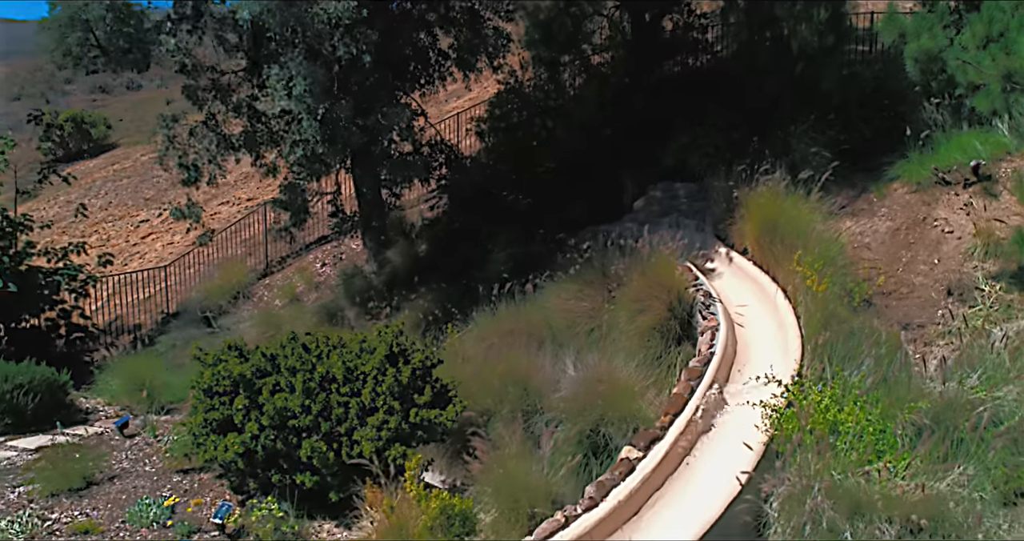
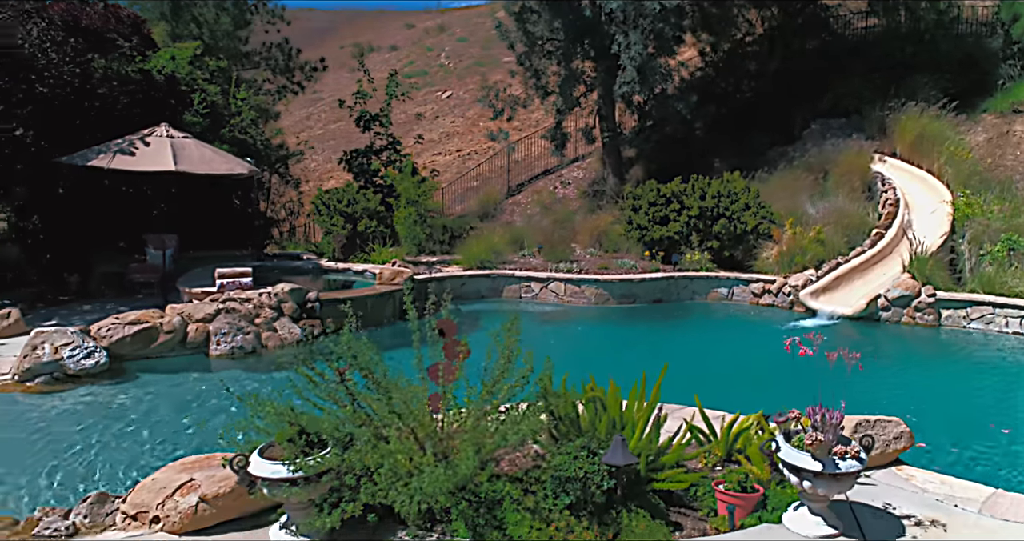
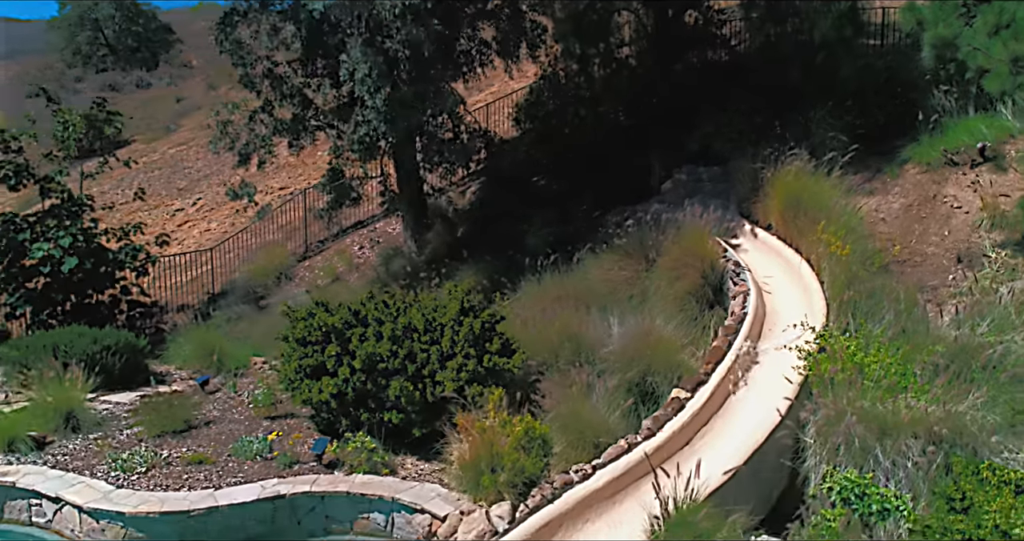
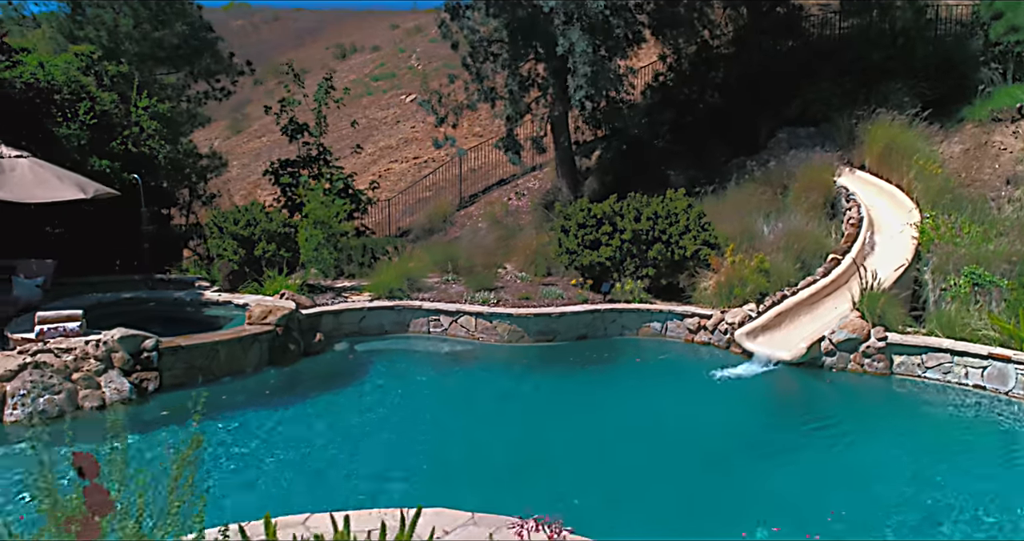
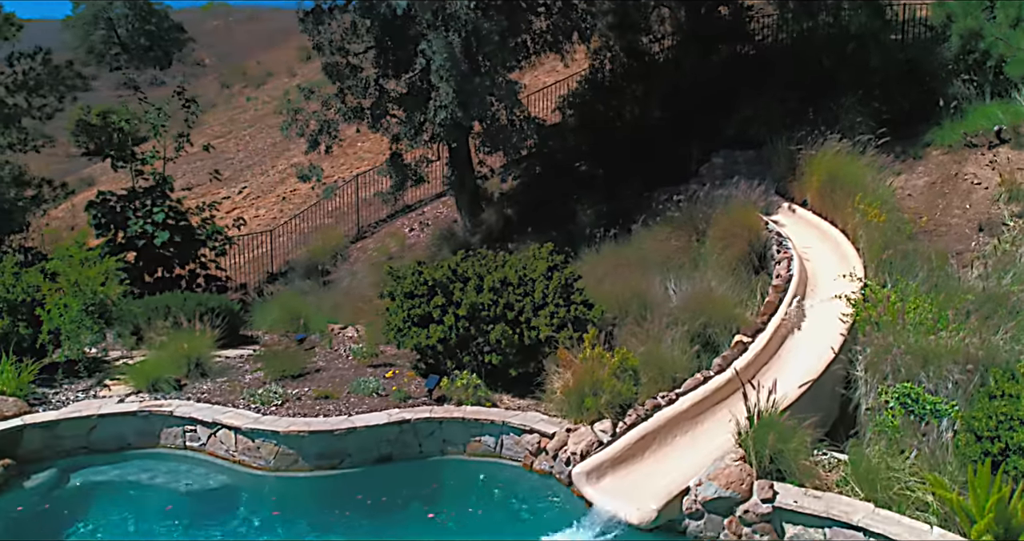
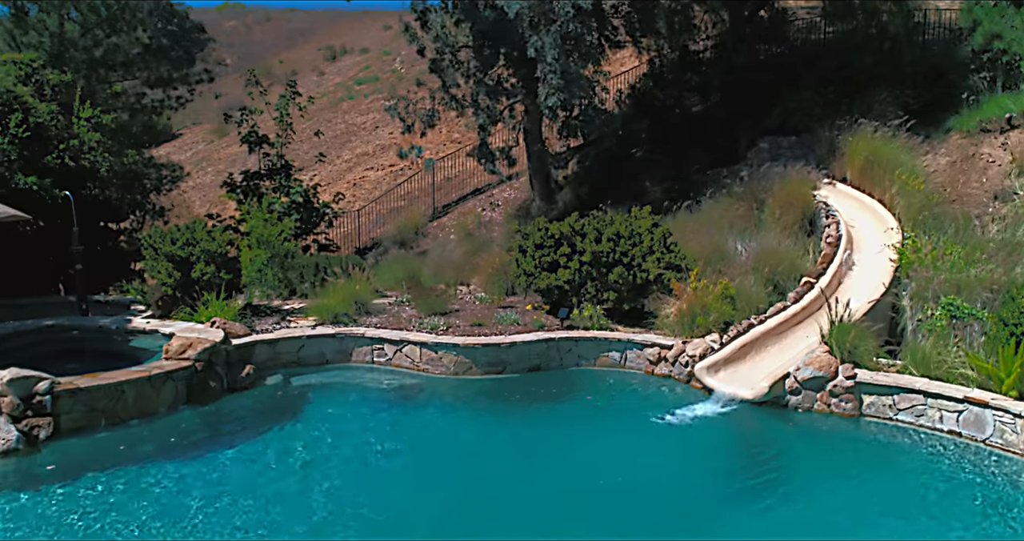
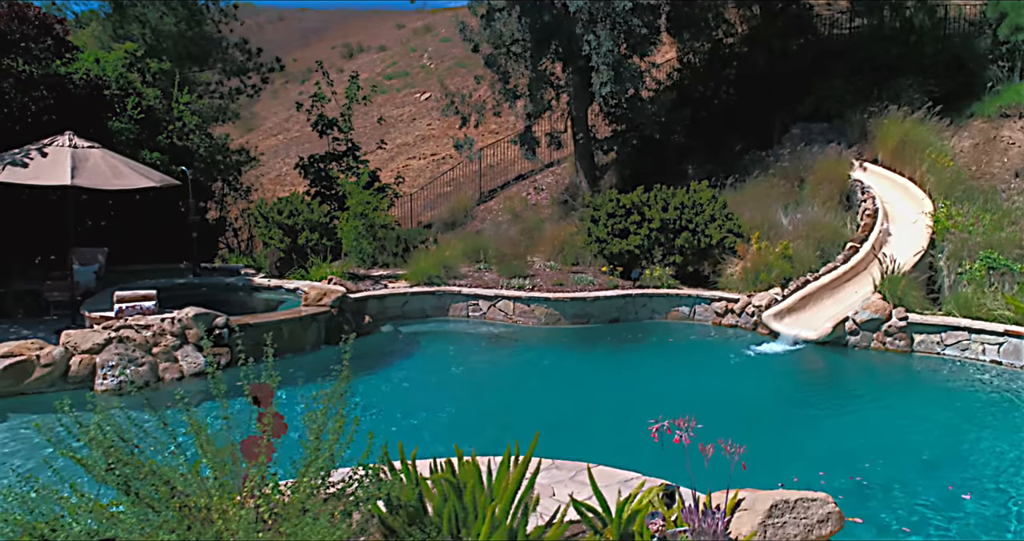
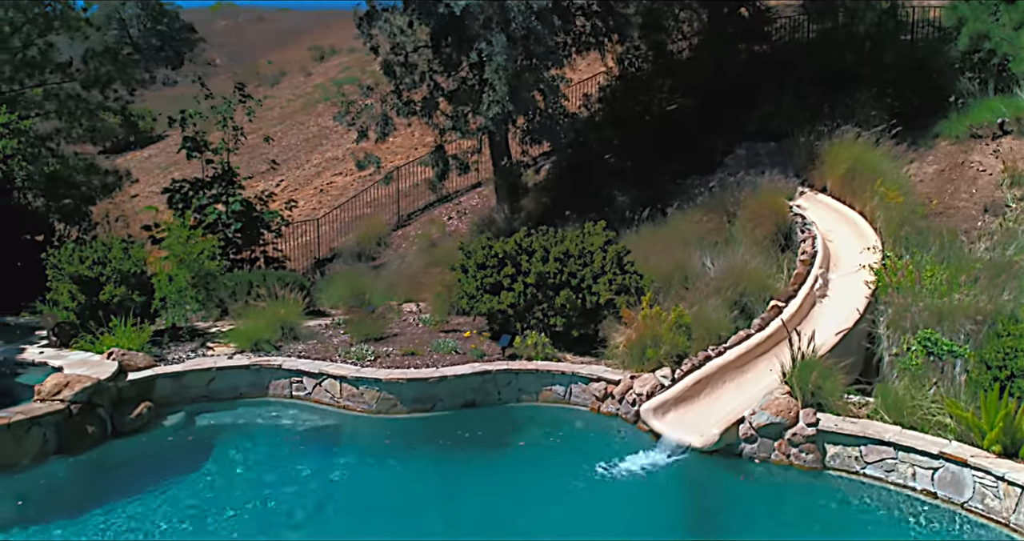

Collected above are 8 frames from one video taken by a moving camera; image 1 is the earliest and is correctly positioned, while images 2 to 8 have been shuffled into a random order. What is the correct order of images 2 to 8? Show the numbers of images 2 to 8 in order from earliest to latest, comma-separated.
3, 5, 8, 6, 4, 7, 2
